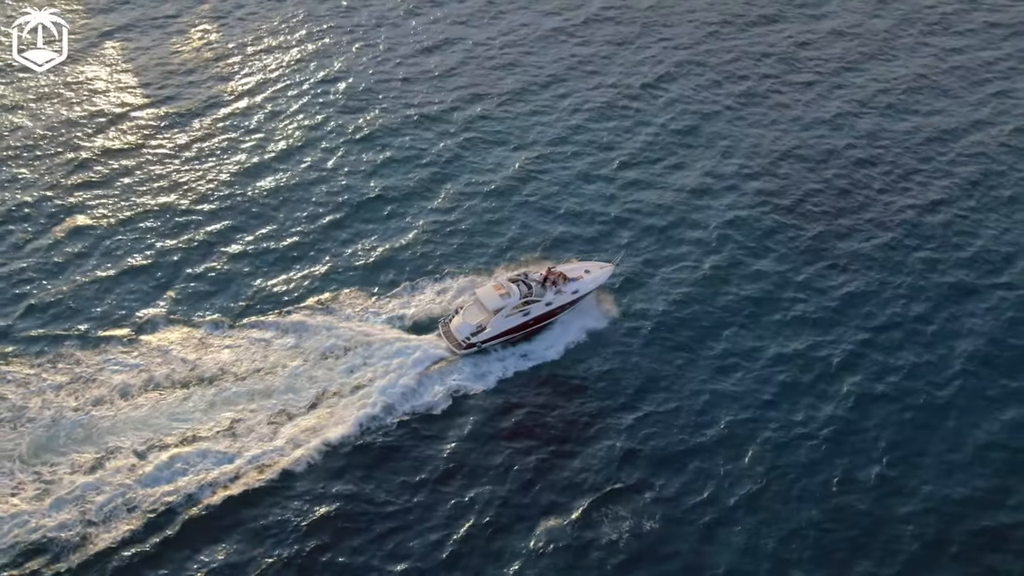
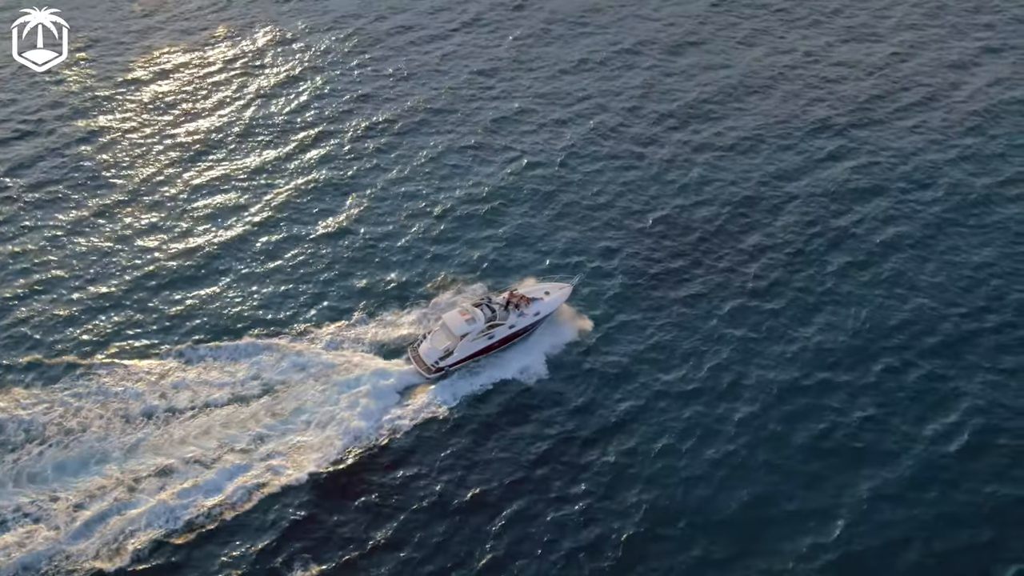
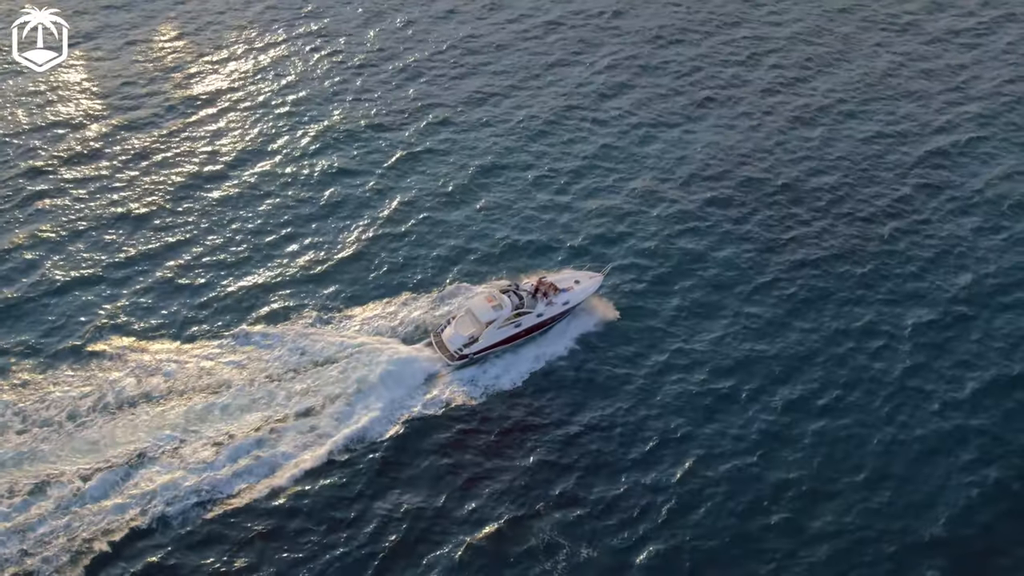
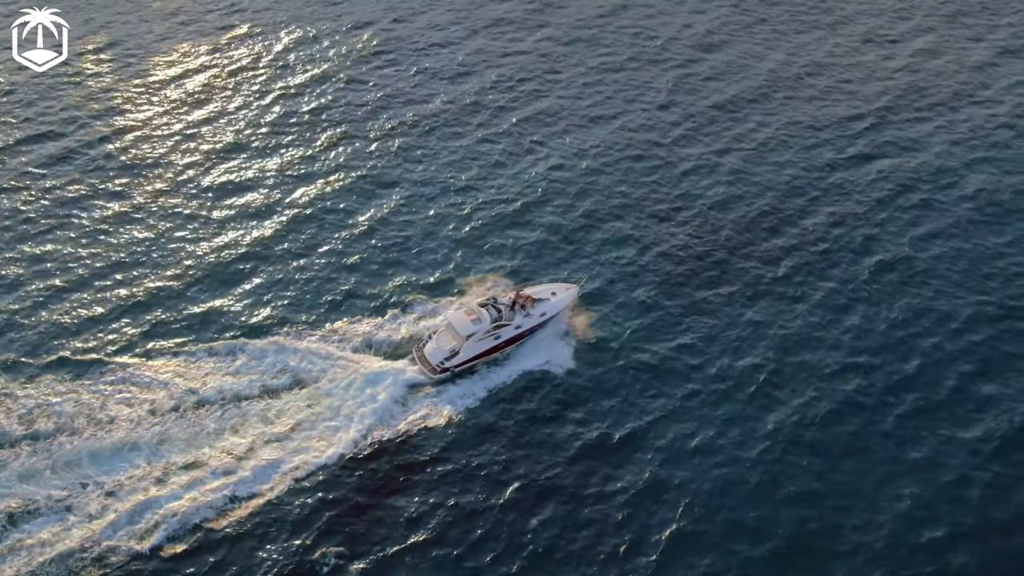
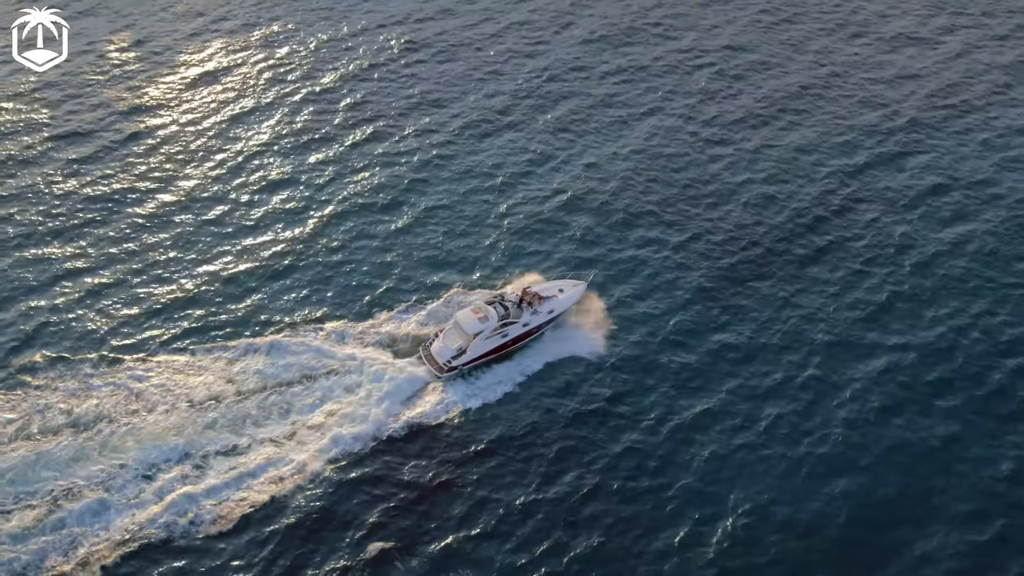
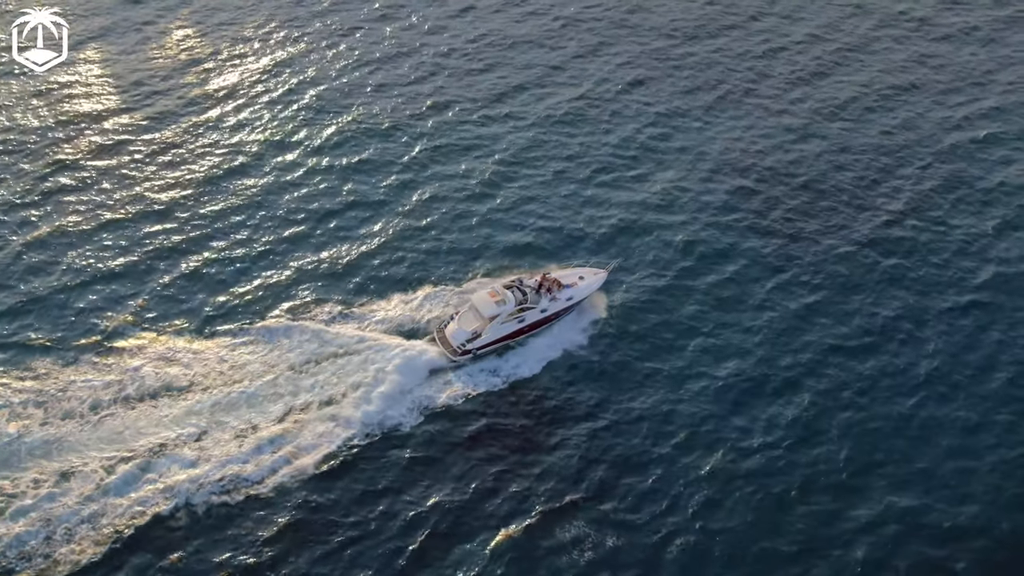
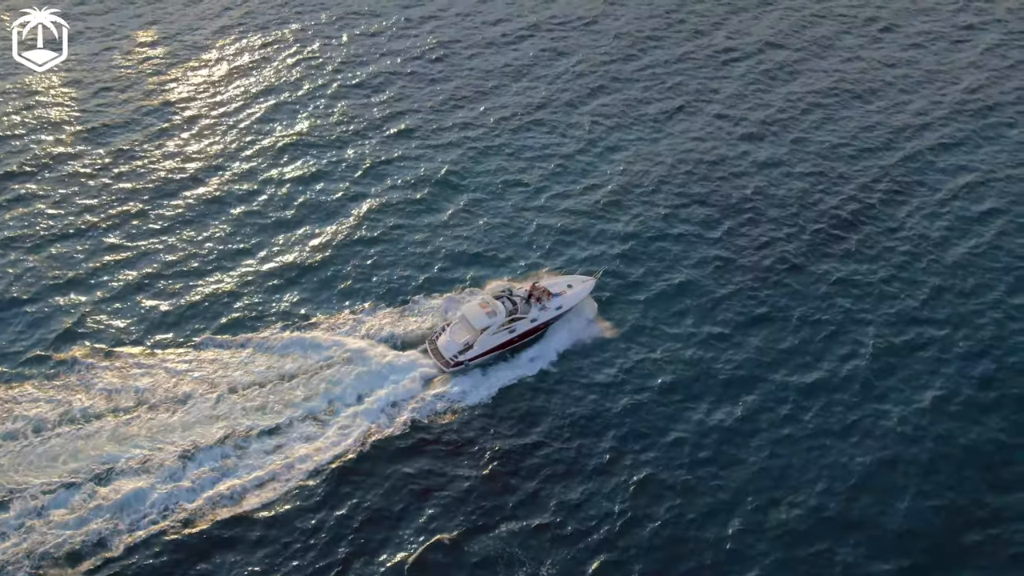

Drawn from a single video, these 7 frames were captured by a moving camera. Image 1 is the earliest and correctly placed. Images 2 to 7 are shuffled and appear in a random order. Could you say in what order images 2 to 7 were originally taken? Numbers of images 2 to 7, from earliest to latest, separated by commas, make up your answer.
6, 3, 7, 5, 4, 2
